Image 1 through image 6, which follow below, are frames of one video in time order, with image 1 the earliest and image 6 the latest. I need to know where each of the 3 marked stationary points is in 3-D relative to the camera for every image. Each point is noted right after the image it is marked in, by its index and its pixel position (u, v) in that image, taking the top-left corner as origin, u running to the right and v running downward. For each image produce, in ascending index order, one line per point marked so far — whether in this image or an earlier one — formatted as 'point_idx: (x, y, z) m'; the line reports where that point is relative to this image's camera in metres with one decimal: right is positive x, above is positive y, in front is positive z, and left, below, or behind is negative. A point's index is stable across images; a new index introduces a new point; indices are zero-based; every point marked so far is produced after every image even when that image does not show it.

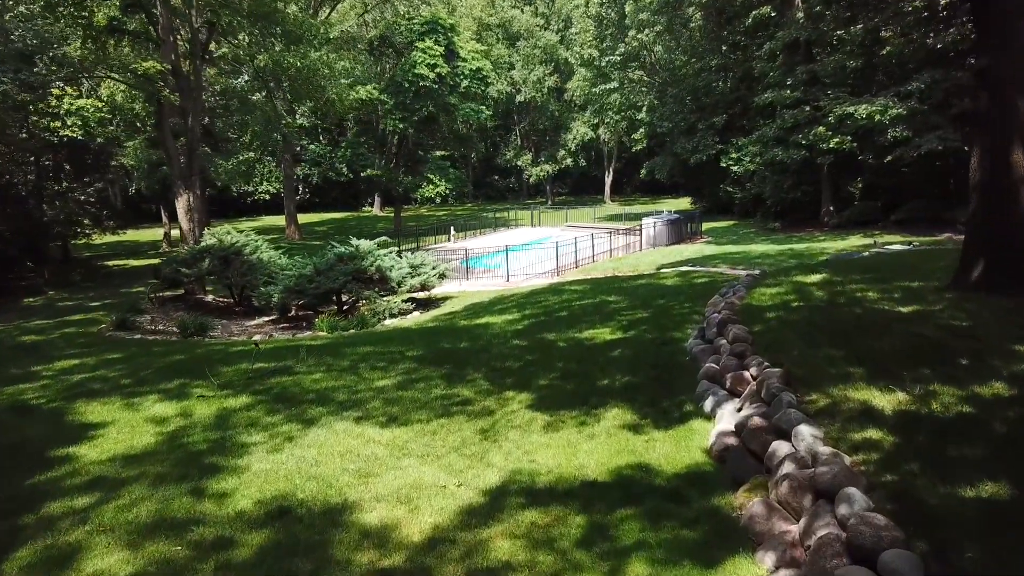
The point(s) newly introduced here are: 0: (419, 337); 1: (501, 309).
0: (-1.3, -0.7, +11.2) m
1: (-0.2, -0.4, +13.7) m
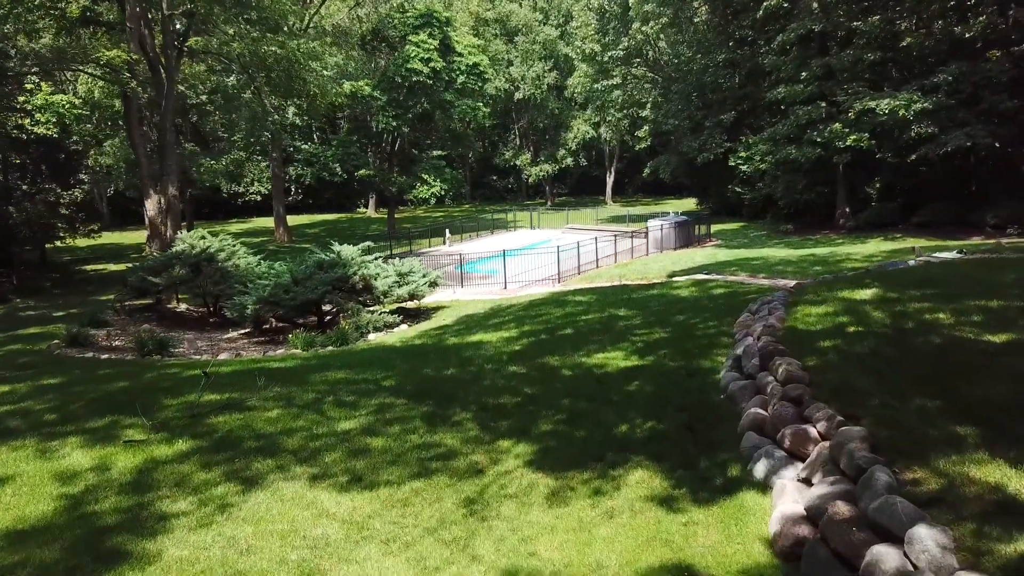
0: (-1.3, -0.9, +9.8) m
1: (-0.2, -0.5, +12.2) m
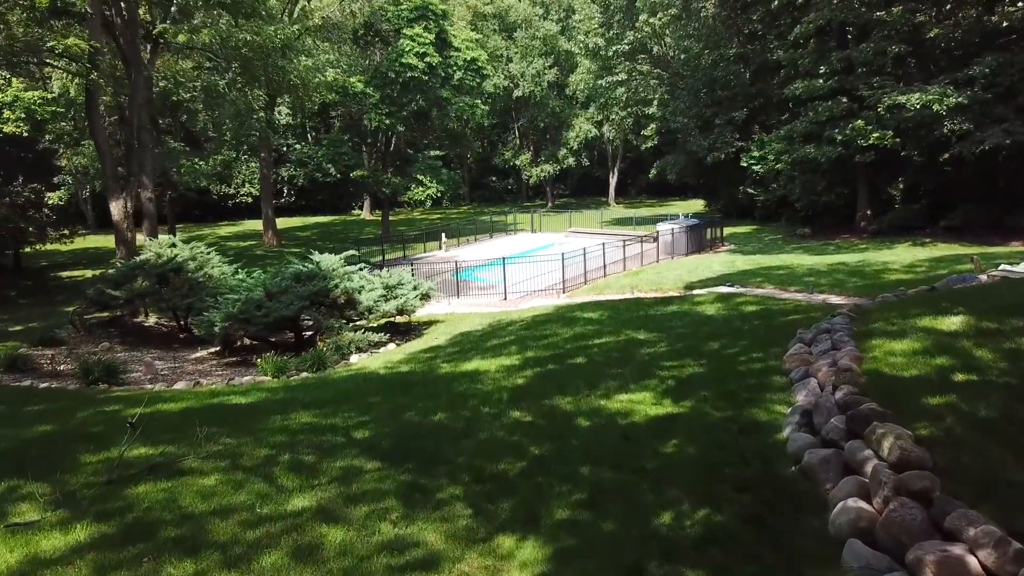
0: (-1.3, -1.1, +8.2) m
1: (-0.2, -0.8, +10.7) m
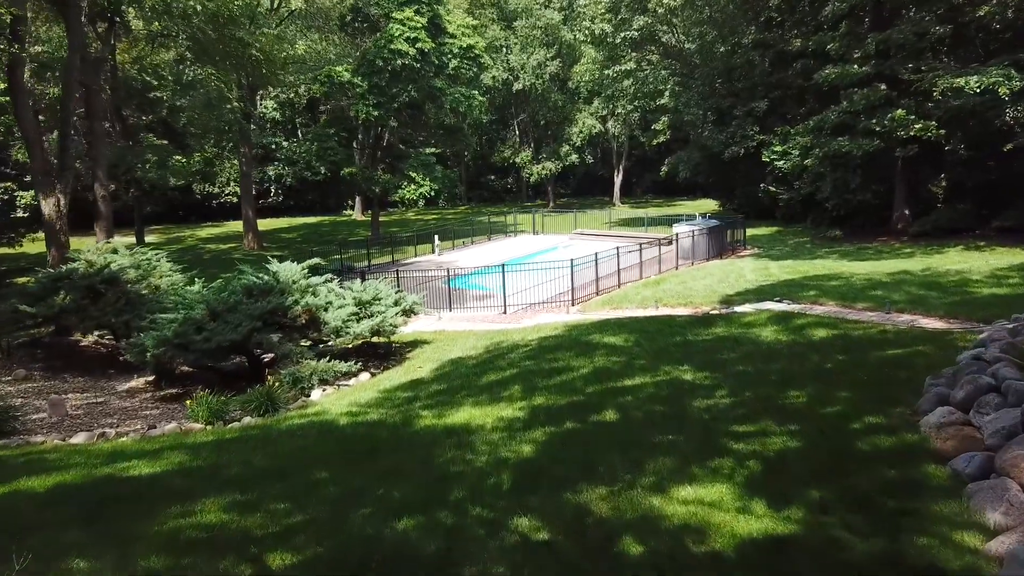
0: (-1.3, -1.3, +5.8) m
1: (-0.2, -1.0, +8.2) m
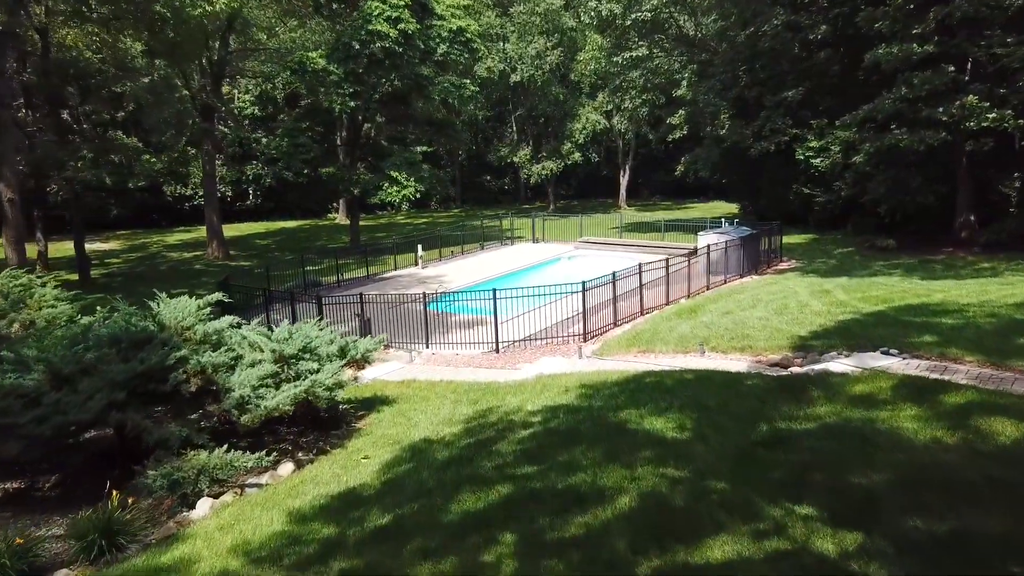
0: (-1.3, -1.8, +2.4) m
1: (-0.3, -1.4, +4.9) m
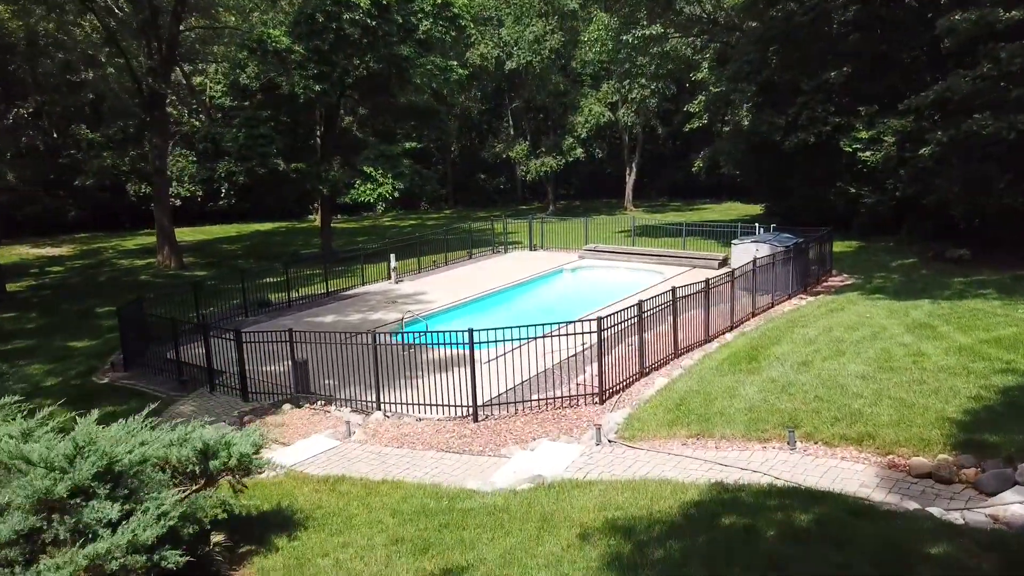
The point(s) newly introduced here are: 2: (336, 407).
0: (-1.5, -2.2, -1.0) m
1: (-0.4, -1.8, +1.4) m
2: (-1.9, -1.2, +9.0) m
